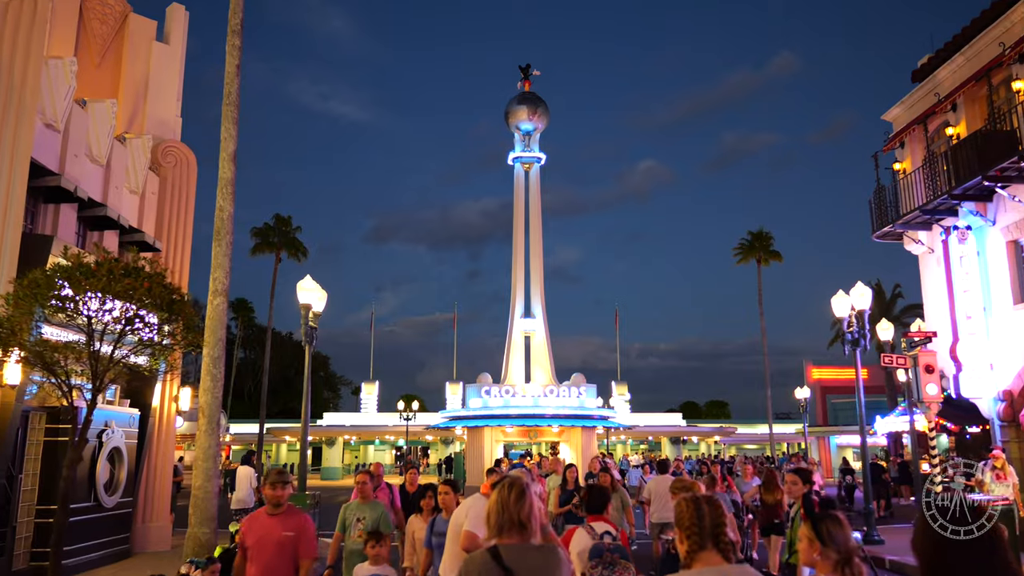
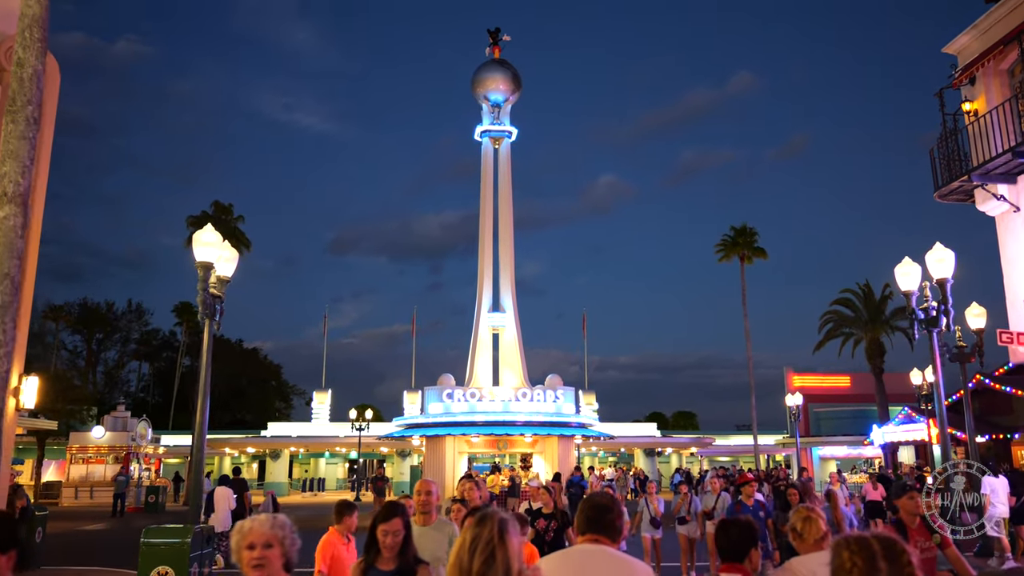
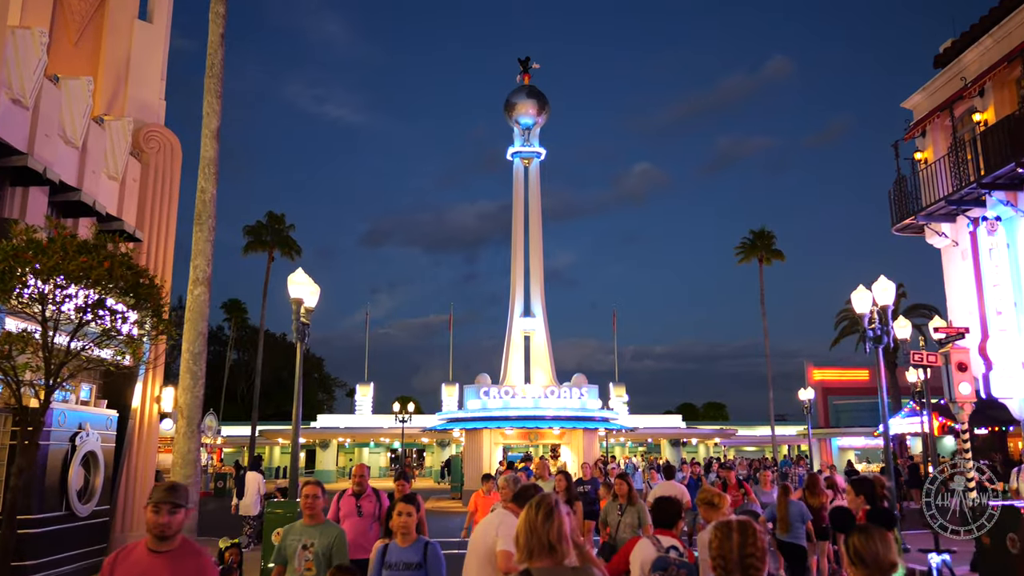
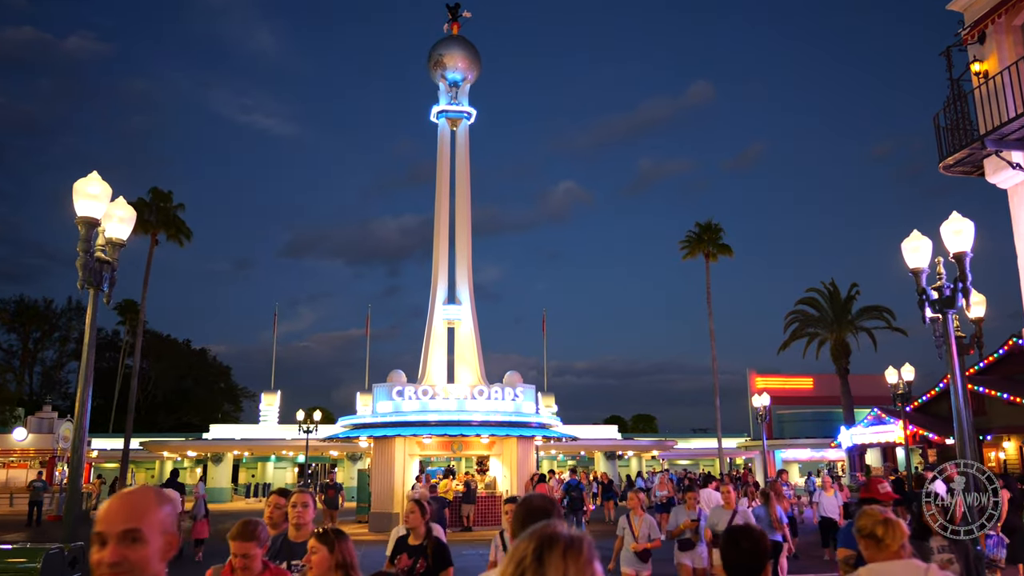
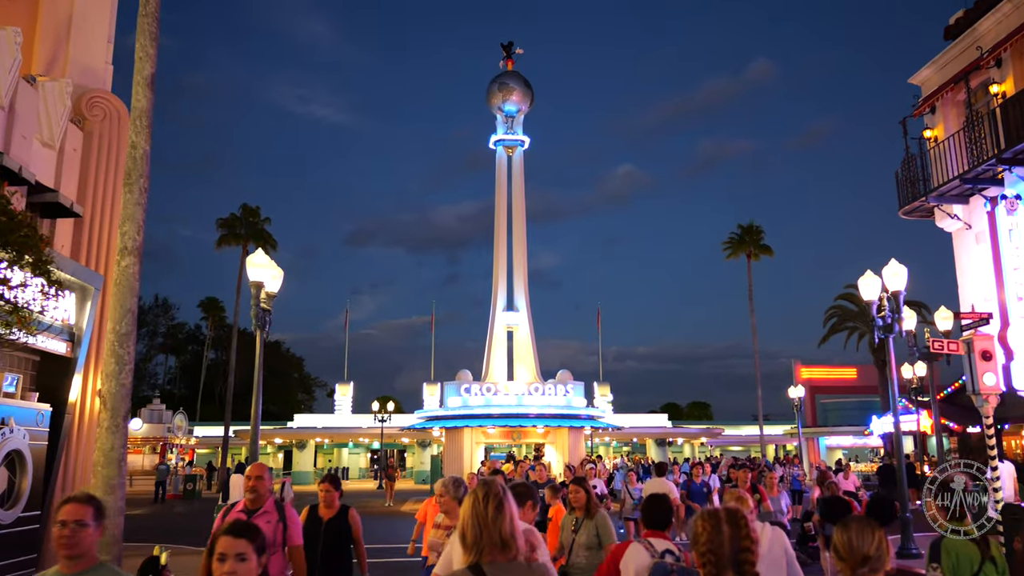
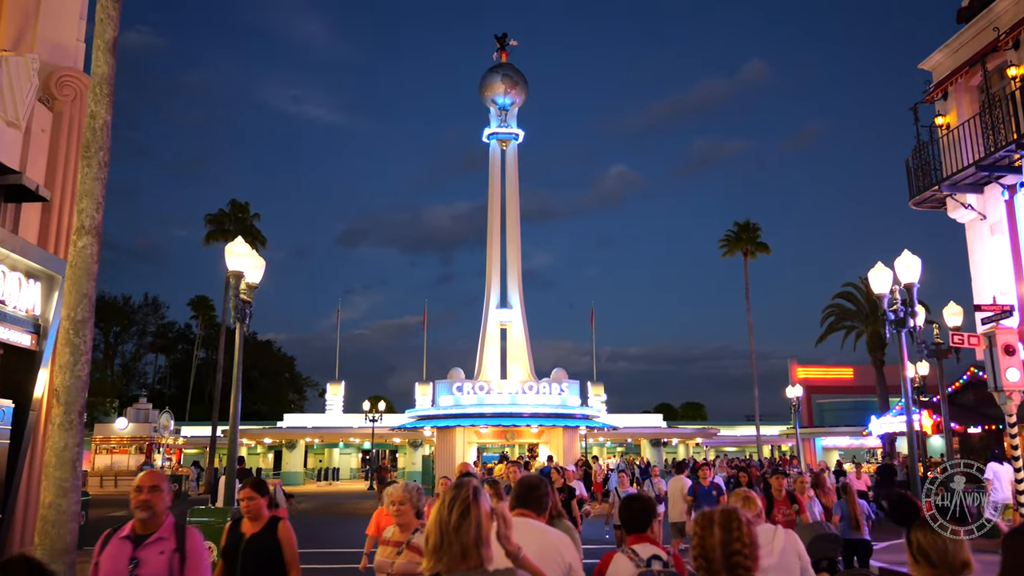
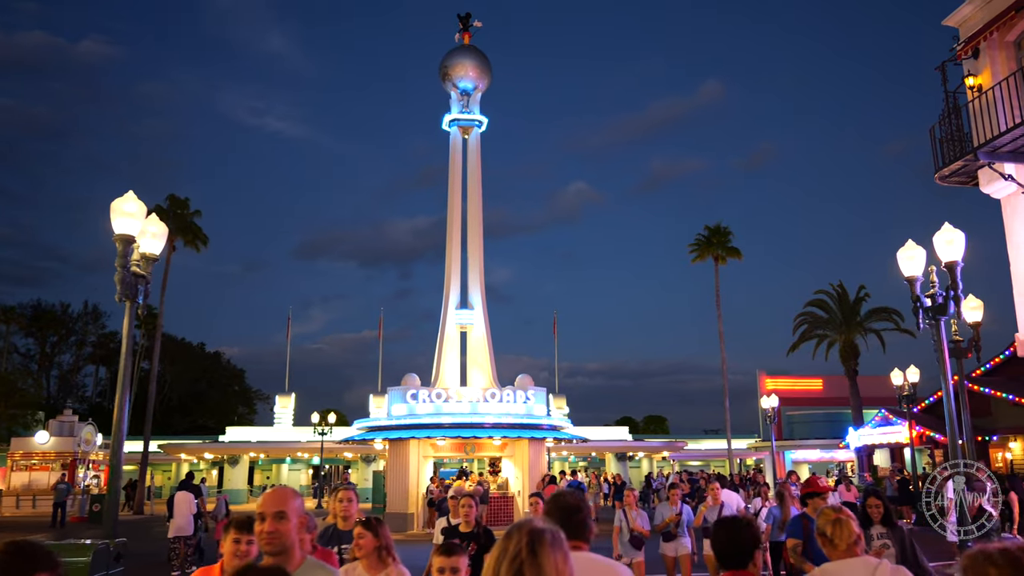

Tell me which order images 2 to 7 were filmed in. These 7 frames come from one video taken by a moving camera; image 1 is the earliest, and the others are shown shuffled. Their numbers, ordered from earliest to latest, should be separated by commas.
3, 5, 6, 2, 7, 4
